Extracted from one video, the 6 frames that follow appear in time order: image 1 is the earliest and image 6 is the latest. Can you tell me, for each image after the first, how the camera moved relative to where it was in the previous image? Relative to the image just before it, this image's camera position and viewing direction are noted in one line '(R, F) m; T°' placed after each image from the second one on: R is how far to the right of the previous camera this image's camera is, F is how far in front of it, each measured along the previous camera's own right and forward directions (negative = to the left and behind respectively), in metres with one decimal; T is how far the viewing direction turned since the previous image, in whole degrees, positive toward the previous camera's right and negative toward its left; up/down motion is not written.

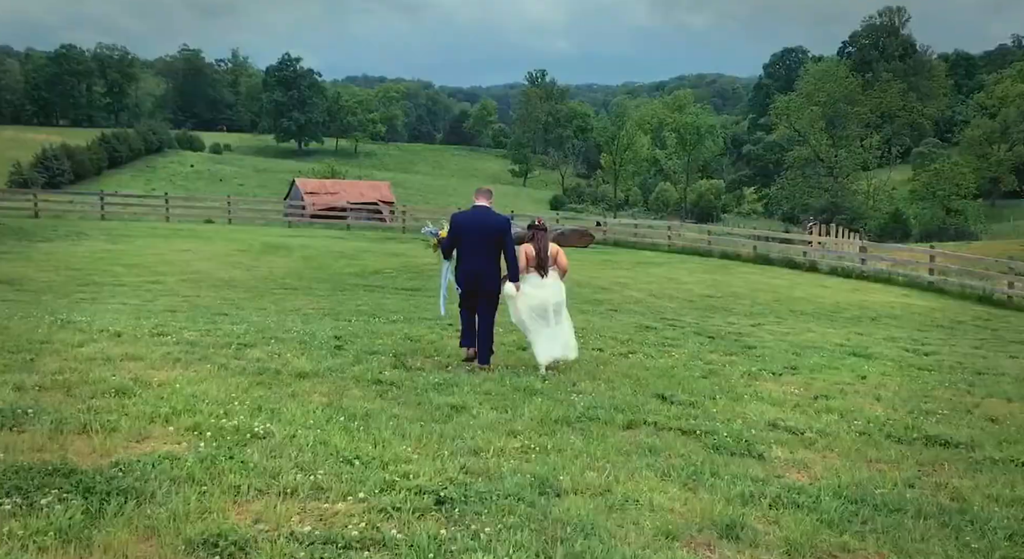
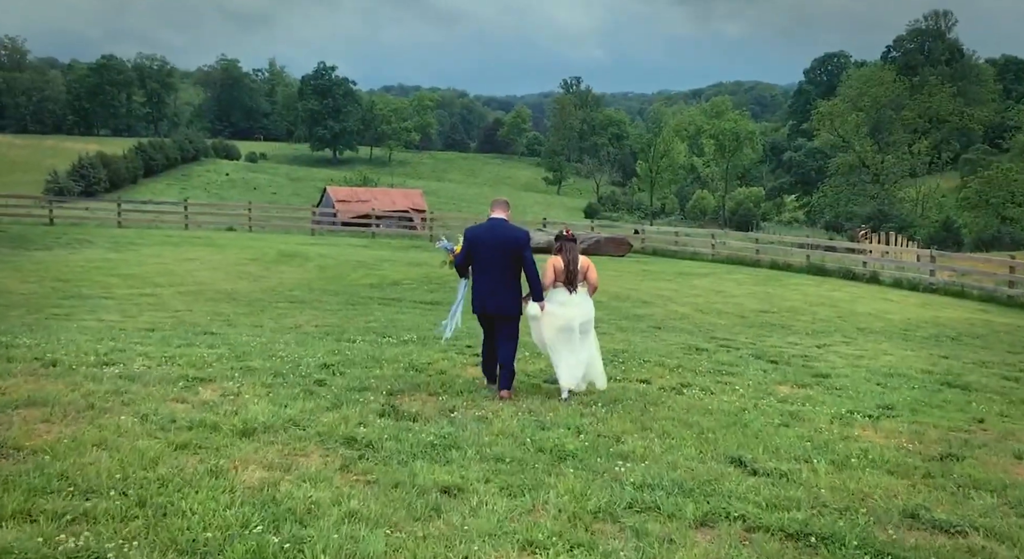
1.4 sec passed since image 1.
(+0.1, +1.9) m; -2°
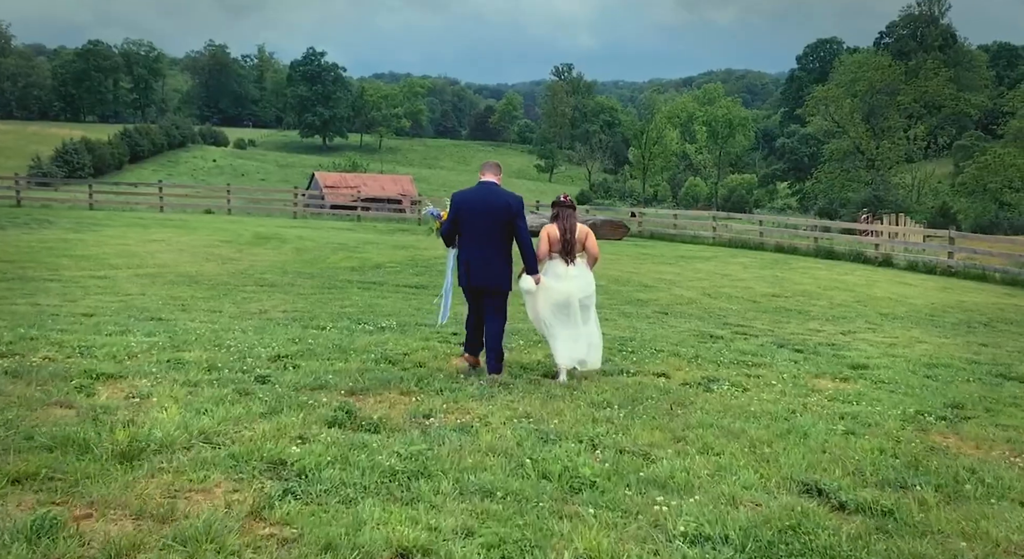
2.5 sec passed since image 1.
(0.0, +1.5) m; +1°
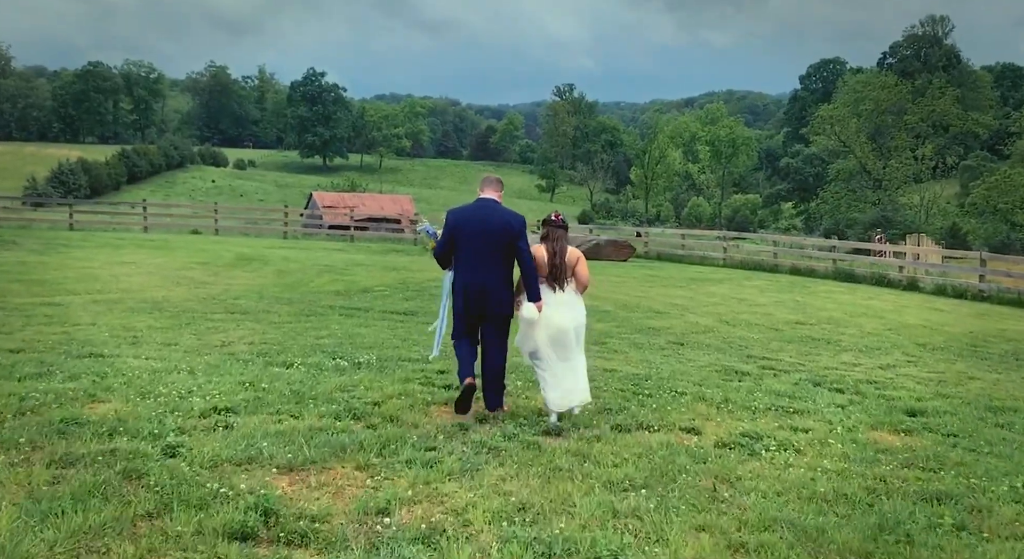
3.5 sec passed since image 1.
(0.0, +1.4) m; 0°
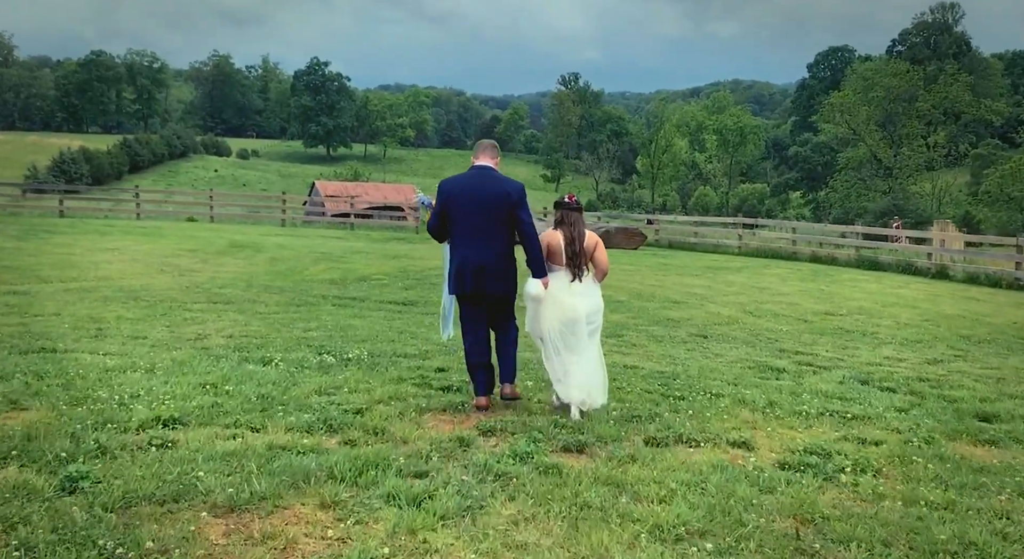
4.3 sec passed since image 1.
(0.0, +1.1) m; 0°
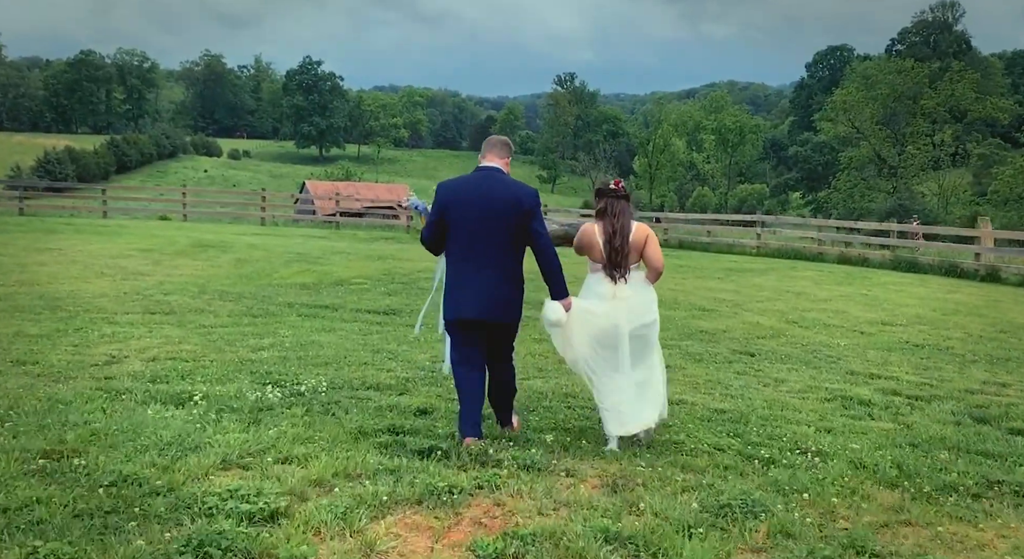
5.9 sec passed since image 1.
(-0.1, +2.2) m; 0°
